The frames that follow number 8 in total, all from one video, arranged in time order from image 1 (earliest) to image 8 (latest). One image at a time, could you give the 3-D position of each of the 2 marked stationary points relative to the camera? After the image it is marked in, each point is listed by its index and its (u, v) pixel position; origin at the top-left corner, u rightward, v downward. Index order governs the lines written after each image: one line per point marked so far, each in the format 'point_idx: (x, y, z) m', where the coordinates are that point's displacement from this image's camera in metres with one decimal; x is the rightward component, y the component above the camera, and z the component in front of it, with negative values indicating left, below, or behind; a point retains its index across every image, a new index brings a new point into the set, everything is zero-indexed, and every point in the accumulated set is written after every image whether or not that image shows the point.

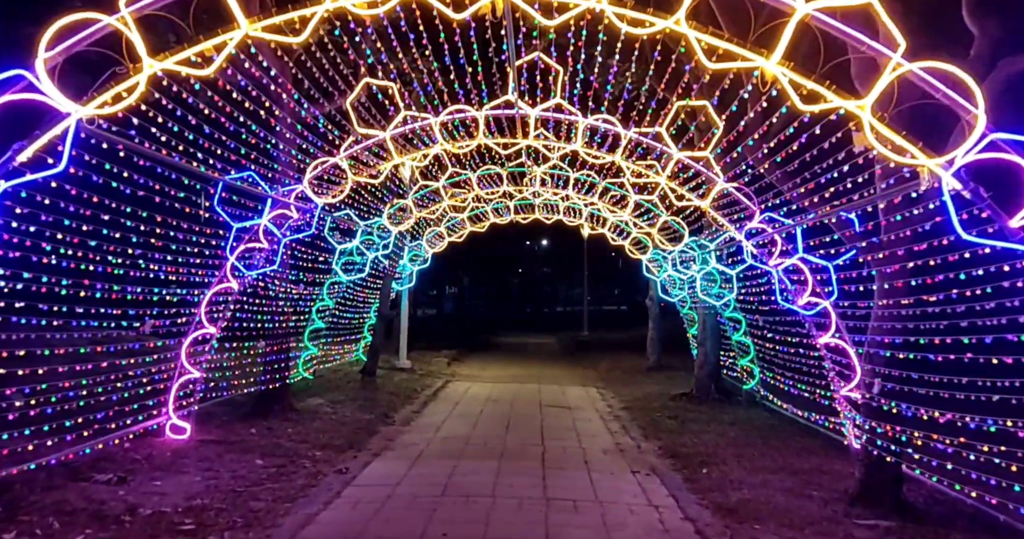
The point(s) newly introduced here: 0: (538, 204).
0: (+0.5, +1.3, +13.1) m
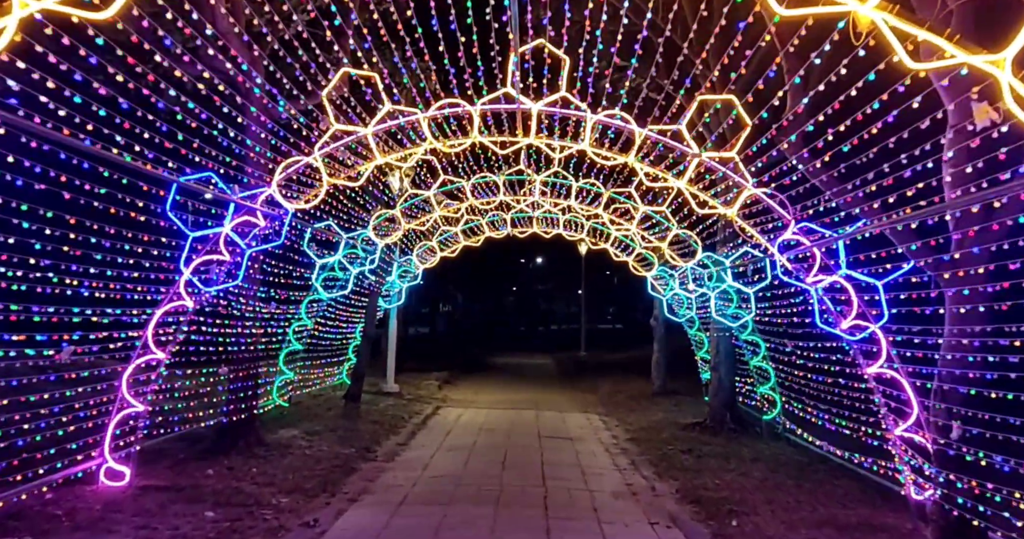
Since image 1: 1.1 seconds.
0: (+0.5, +1.0, +12.1) m
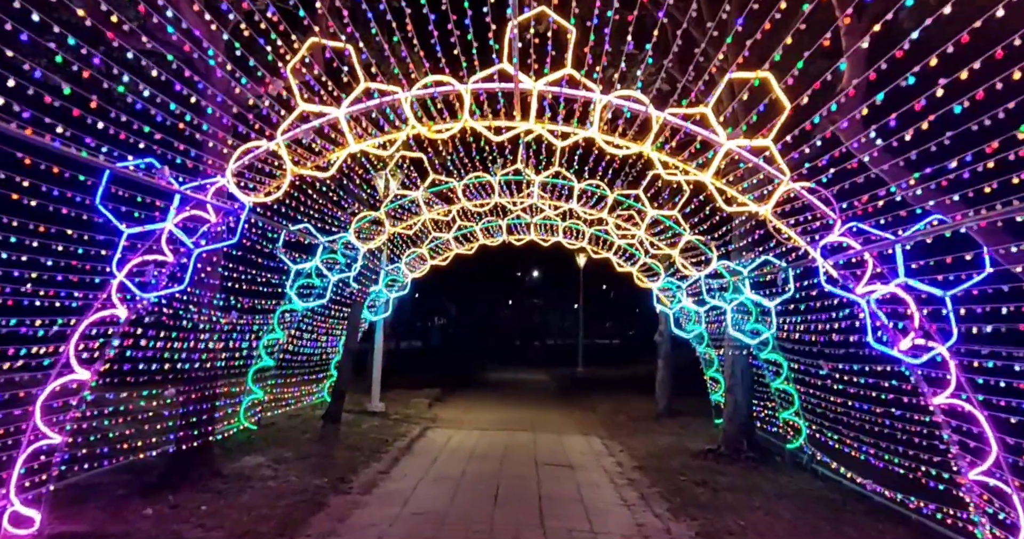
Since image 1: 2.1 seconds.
0: (+0.4, +0.8, +11.1) m
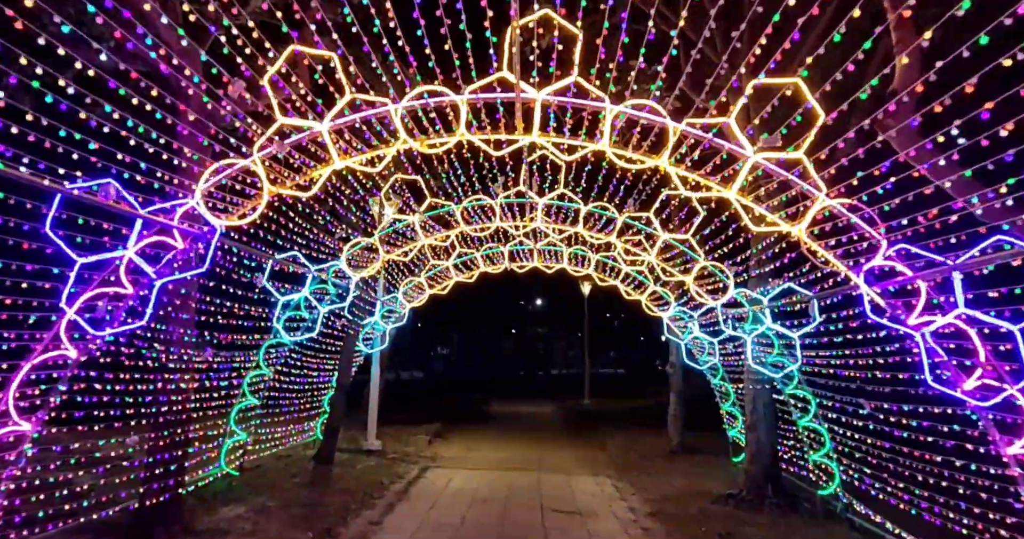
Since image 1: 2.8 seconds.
0: (+0.5, +0.4, +10.4) m
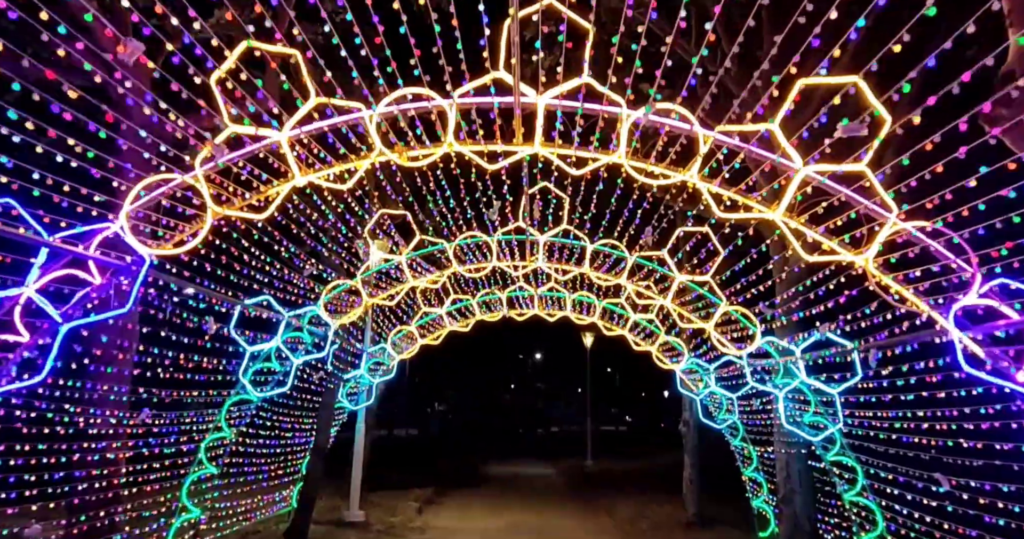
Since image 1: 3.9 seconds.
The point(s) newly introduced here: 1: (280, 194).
0: (+0.4, -0.4, +9.3) m
1: (-1.7, +0.5, +4.5) m
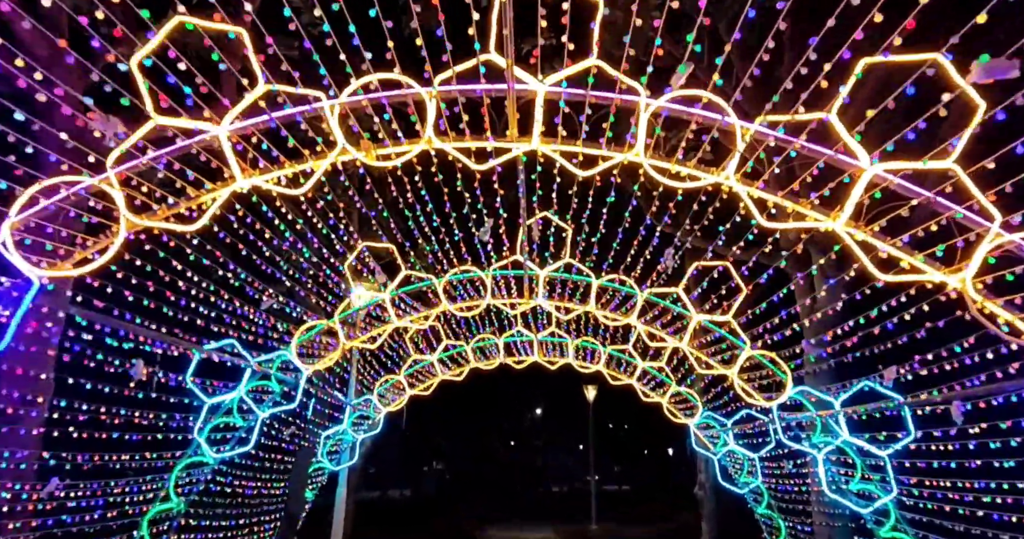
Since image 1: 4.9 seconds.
0: (+0.4, -0.9, +8.3) m
1: (-1.7, +0.4, +3.6) m
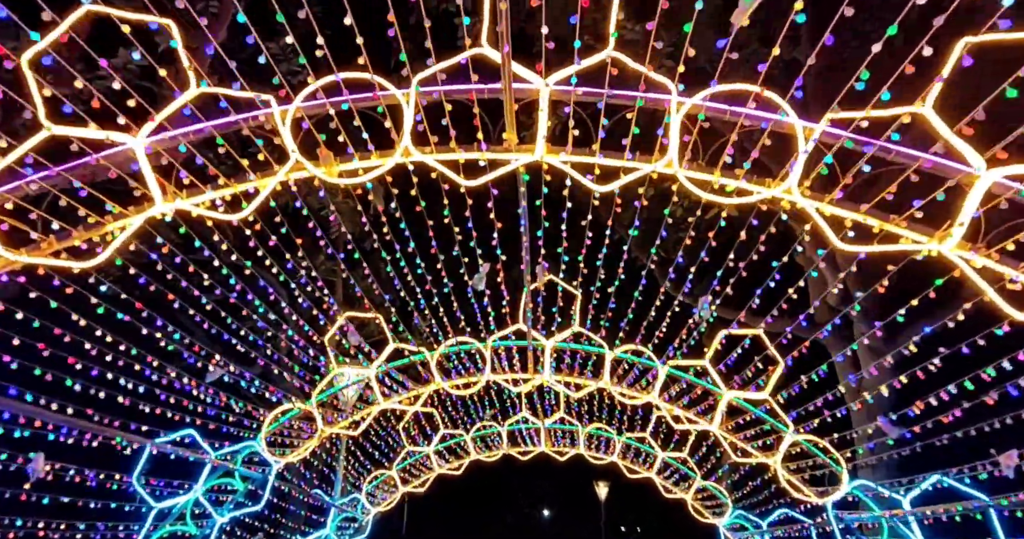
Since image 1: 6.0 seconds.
0: (+0.4, -1.8, +7.3) m
1: (-1.7, +0.2, +2.8) m
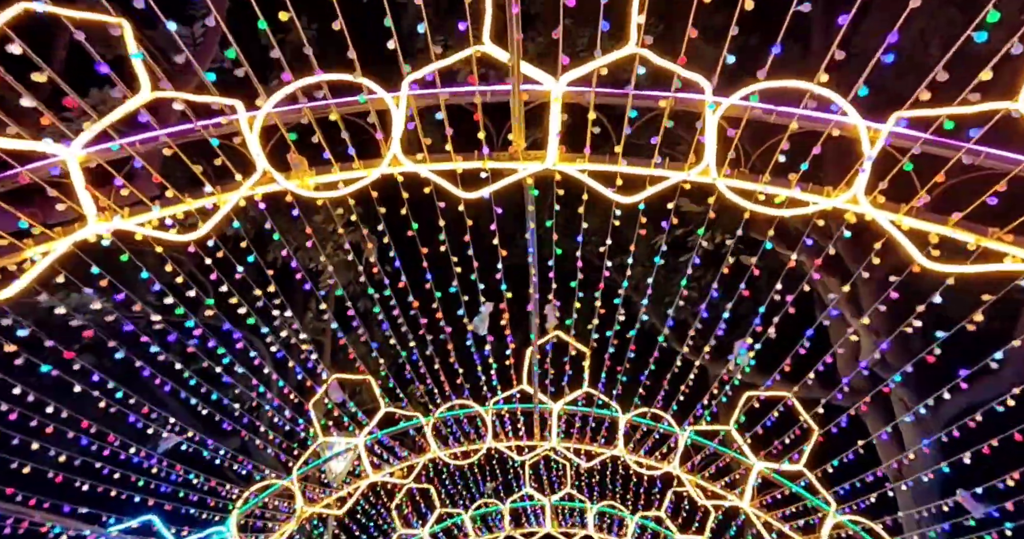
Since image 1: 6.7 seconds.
0: (+0.5, -2.4, +6.5) m
1: (-1.7, +0.1, +2.3) m
